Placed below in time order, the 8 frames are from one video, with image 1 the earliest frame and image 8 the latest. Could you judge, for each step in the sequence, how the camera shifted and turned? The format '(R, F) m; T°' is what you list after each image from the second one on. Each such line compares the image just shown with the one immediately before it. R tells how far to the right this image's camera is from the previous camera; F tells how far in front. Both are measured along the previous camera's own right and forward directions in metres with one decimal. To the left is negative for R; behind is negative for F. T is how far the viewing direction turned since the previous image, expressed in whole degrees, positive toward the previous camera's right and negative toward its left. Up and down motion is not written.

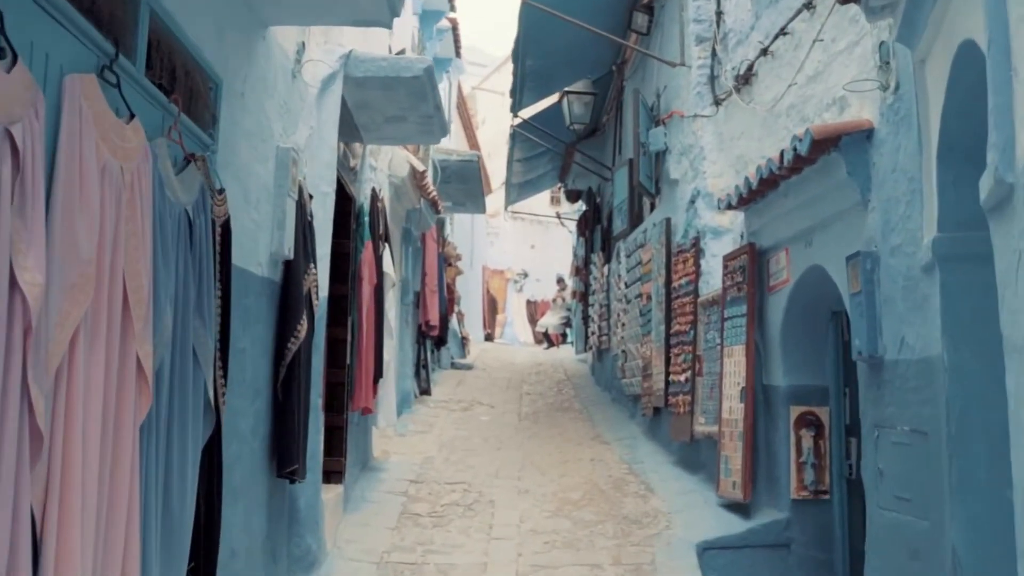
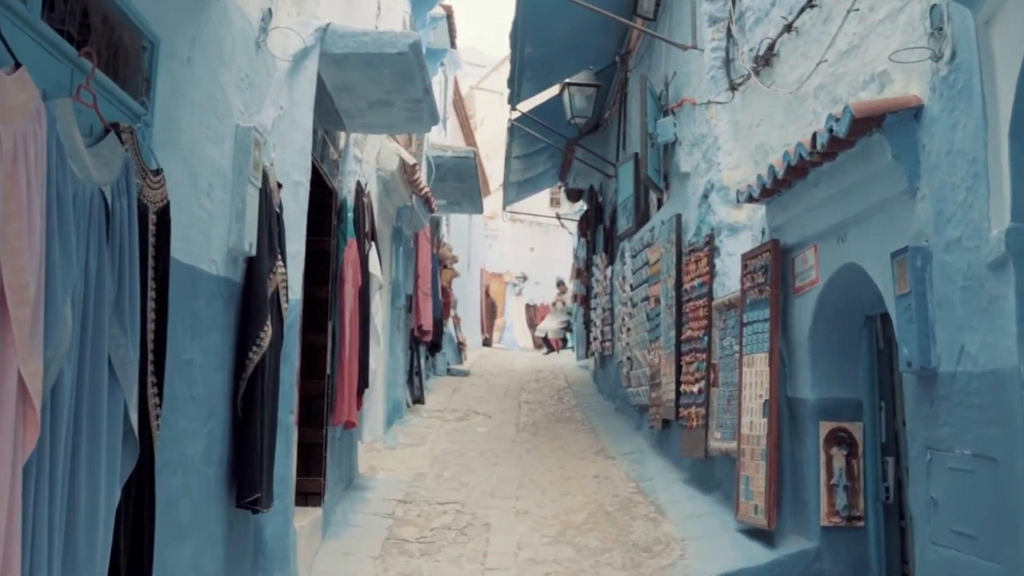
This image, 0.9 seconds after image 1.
(0.0, +0.6) m; 0°
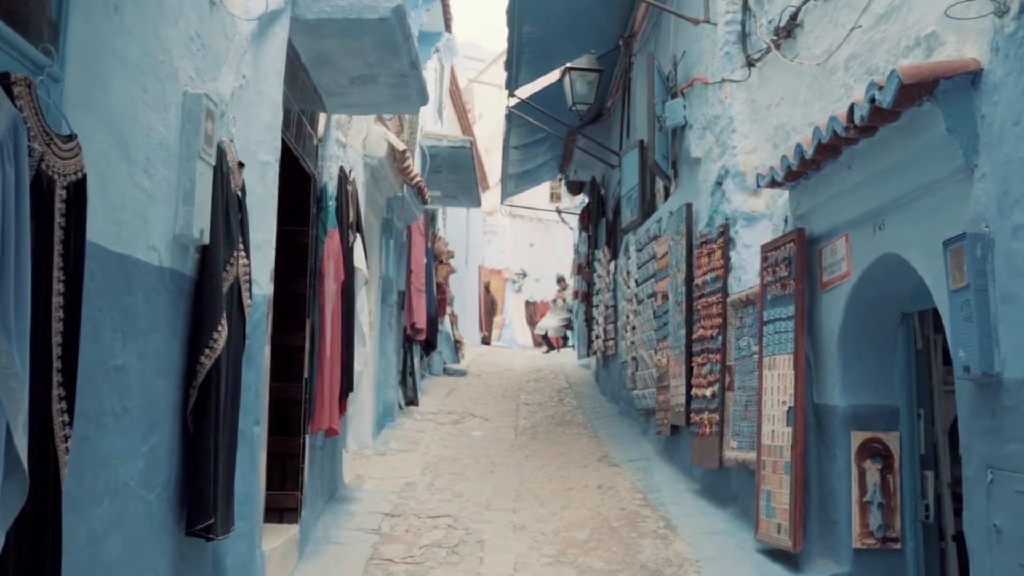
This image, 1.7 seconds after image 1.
(0.0, +0.6) m; 0°
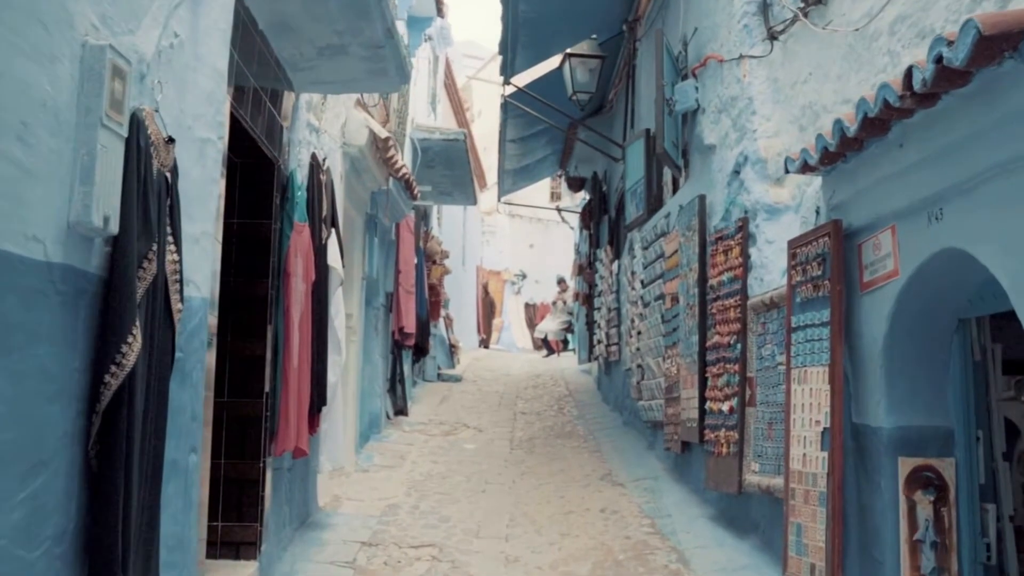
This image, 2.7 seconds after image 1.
(+0.1, +0.7) m; 0°
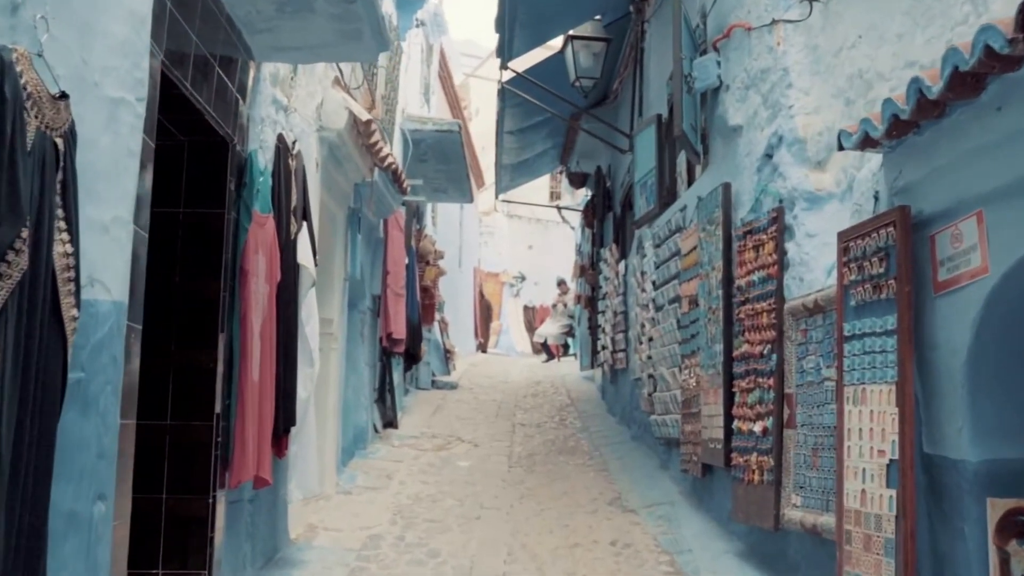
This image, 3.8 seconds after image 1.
(0.0, +0.8) m; 0°
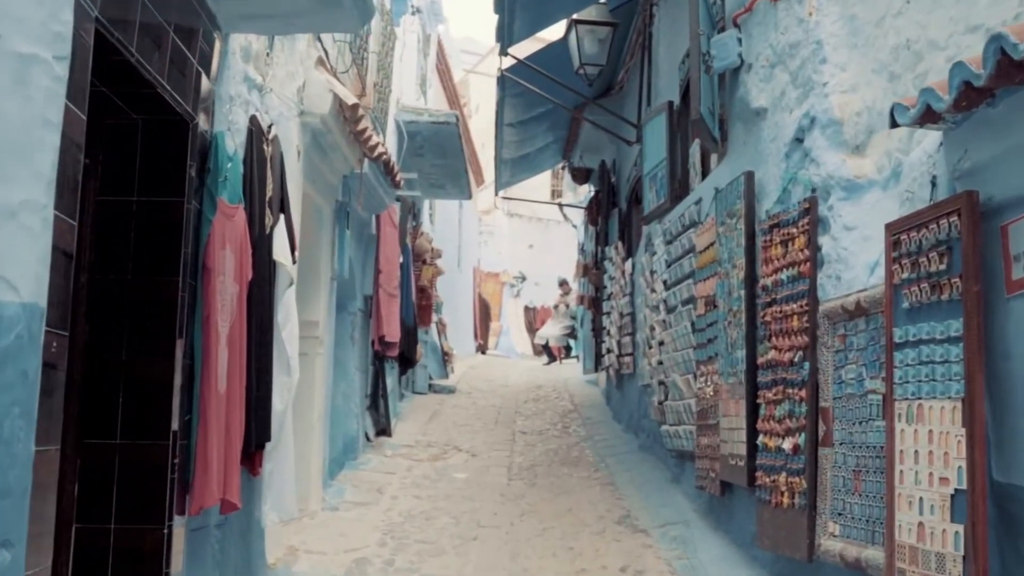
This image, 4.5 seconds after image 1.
(0.0, +0.5) m; 0°
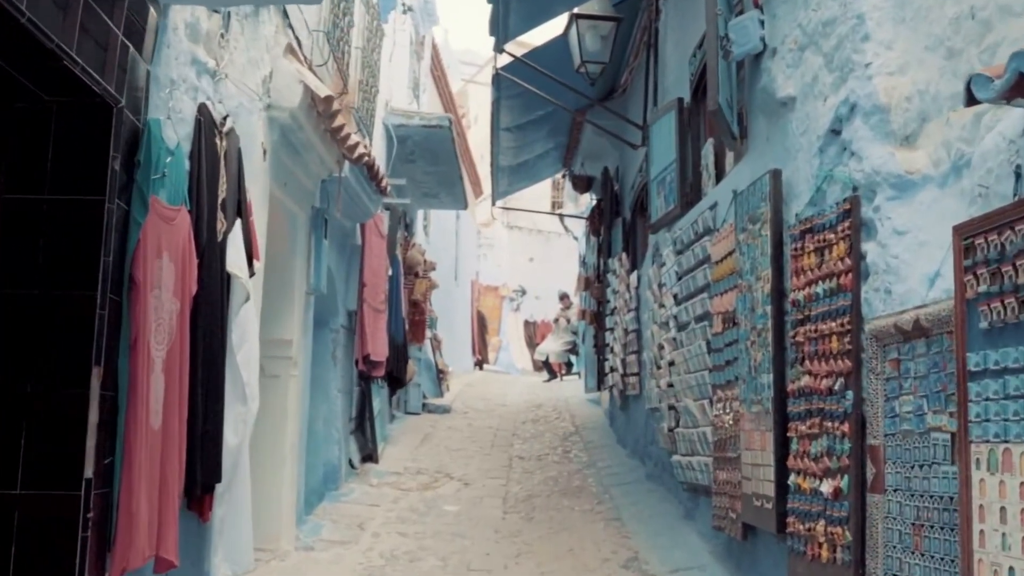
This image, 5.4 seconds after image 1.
(+0.1, +0.7) m; 0°
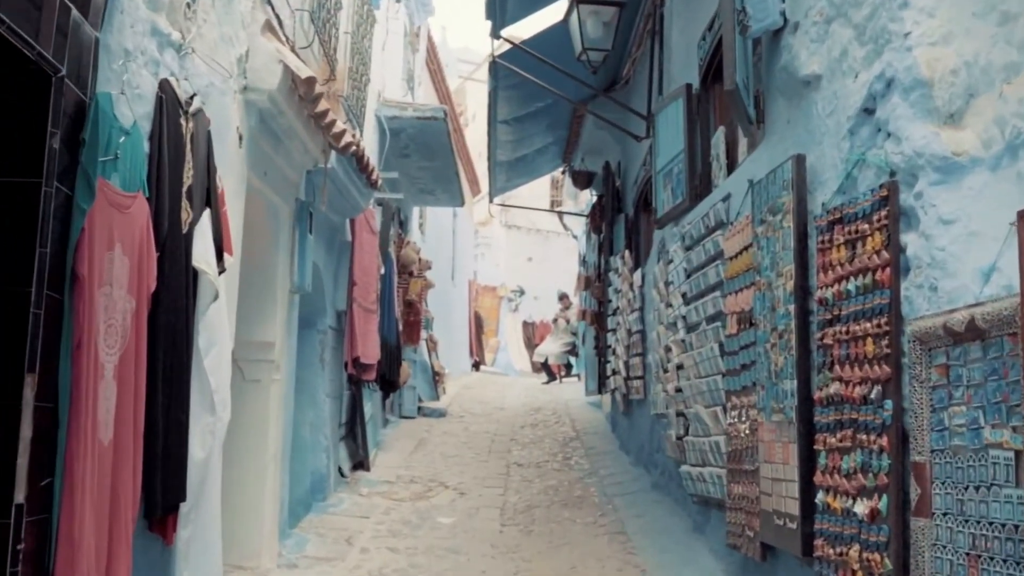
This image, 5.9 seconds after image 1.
(0.0, +0.4) m; 0°
